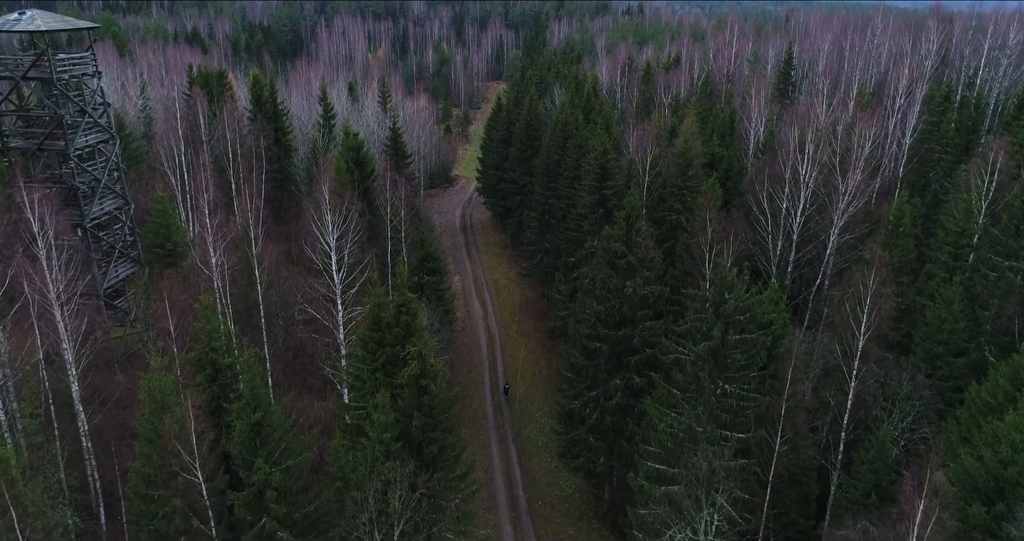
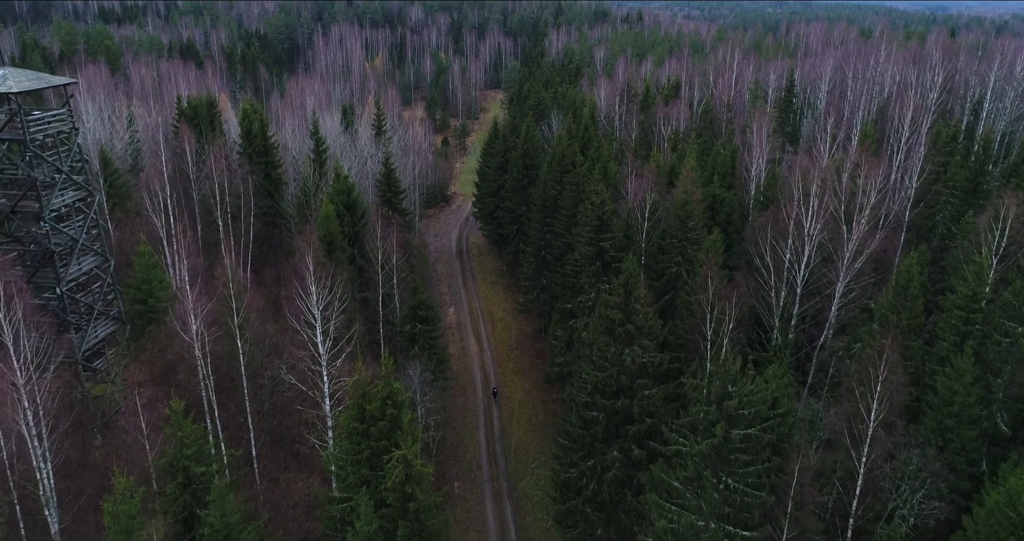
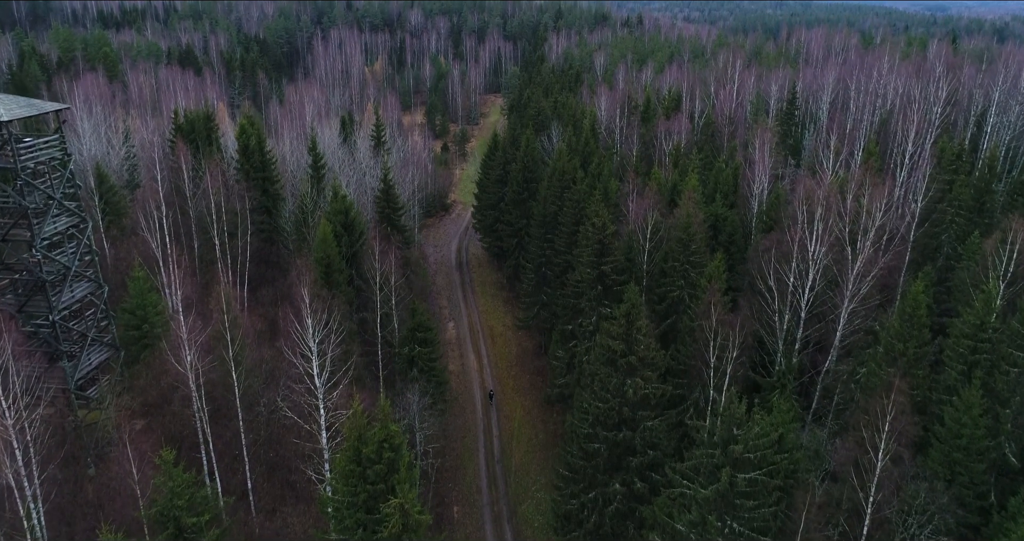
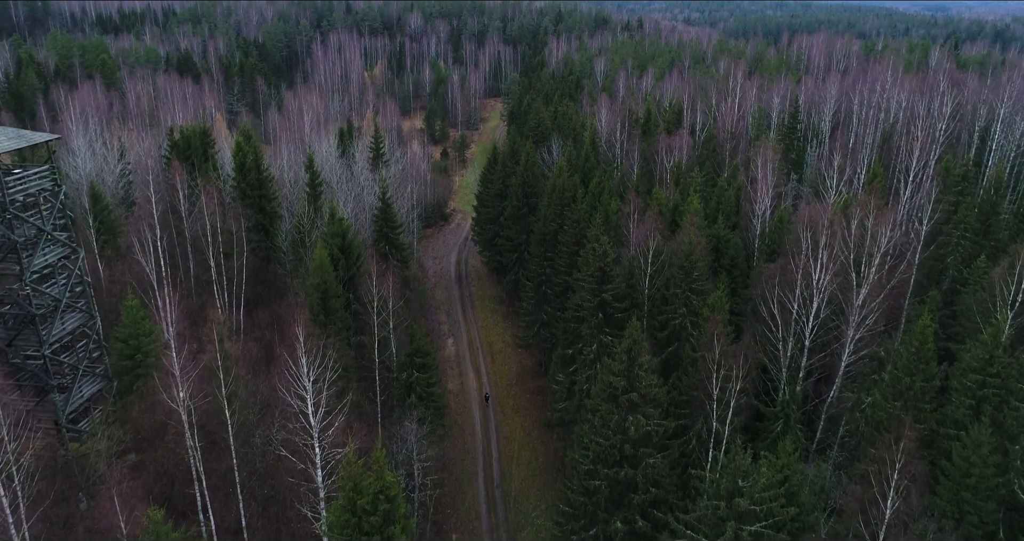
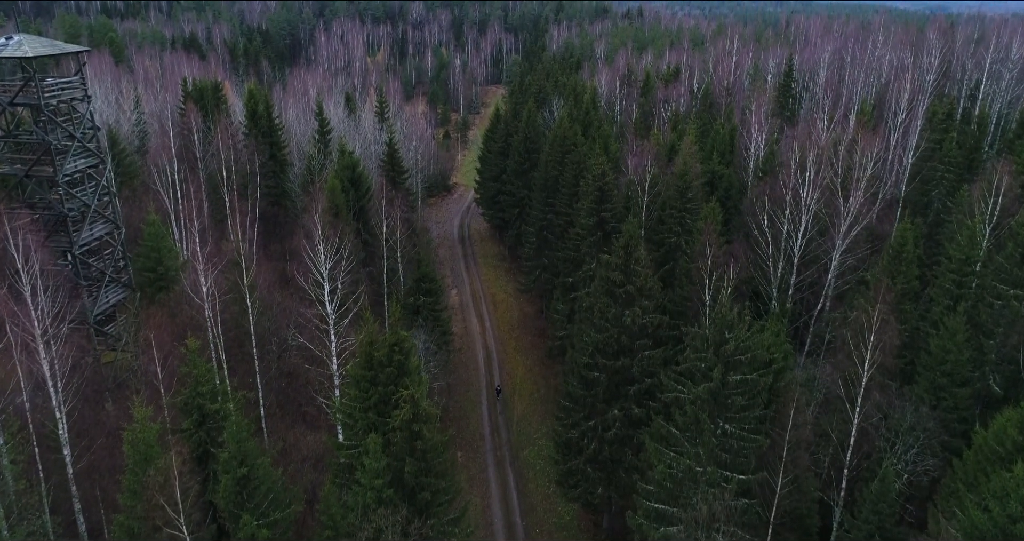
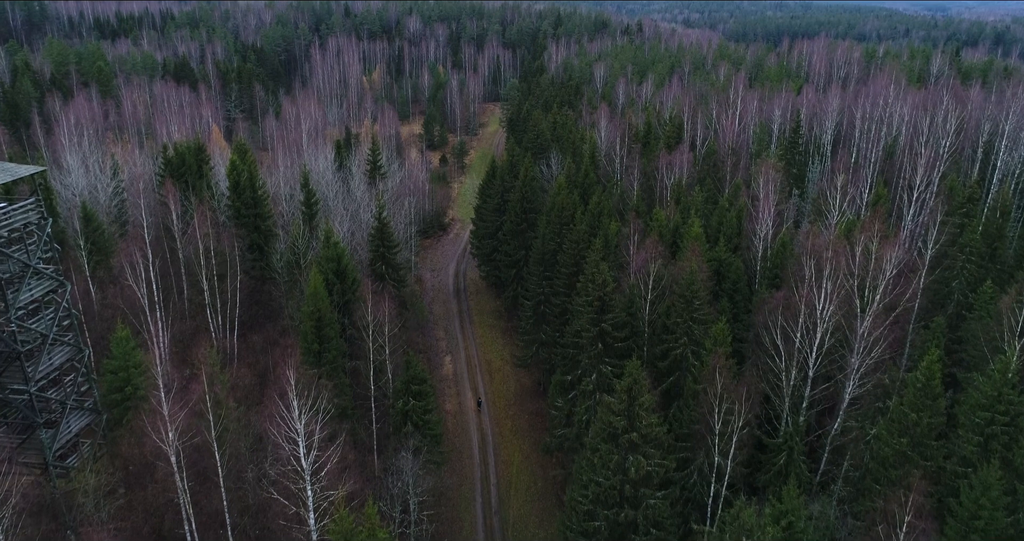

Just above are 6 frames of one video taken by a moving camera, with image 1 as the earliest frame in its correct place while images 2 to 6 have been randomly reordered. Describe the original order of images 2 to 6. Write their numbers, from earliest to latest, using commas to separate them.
5, 2, 3, 4, 6
